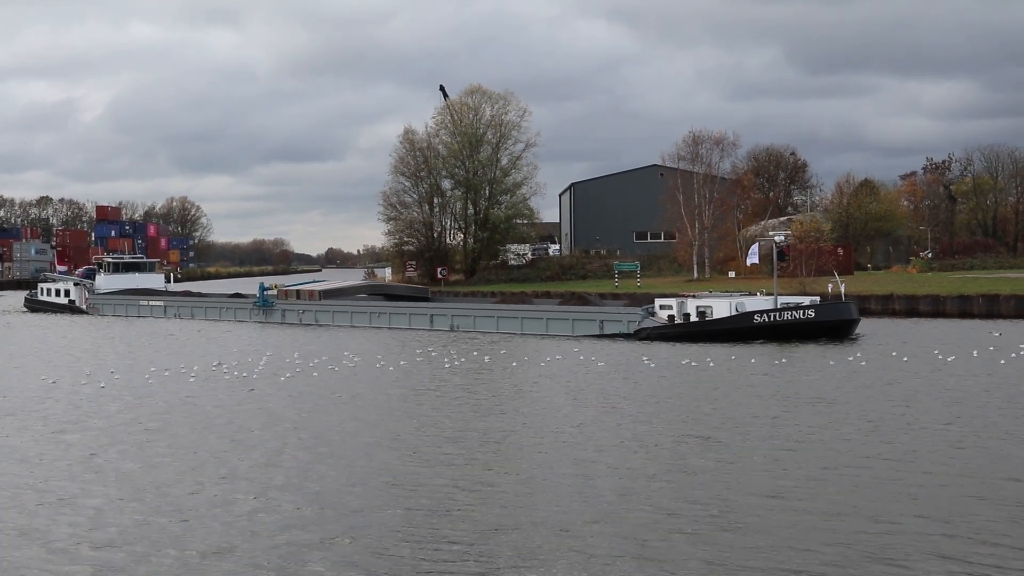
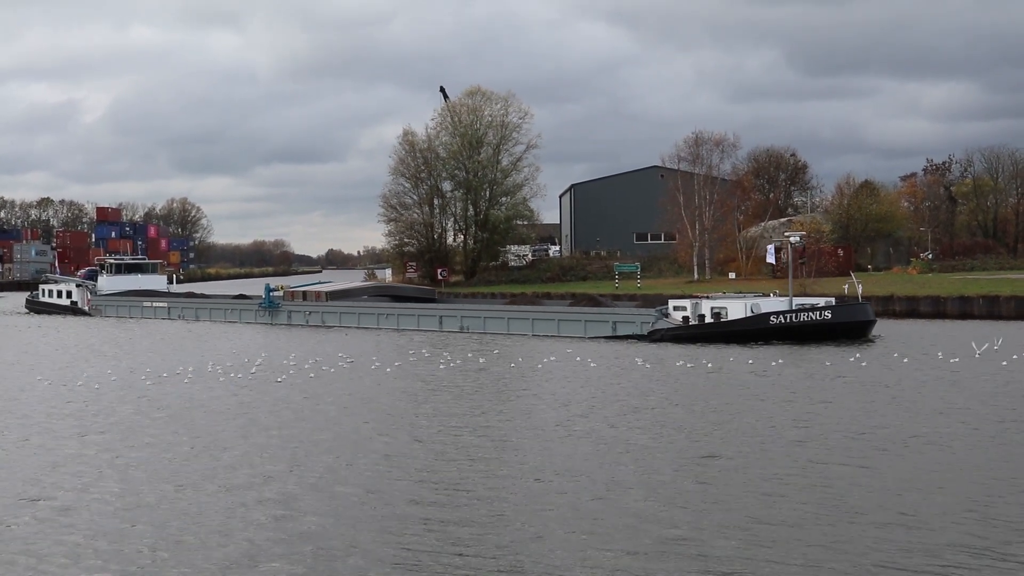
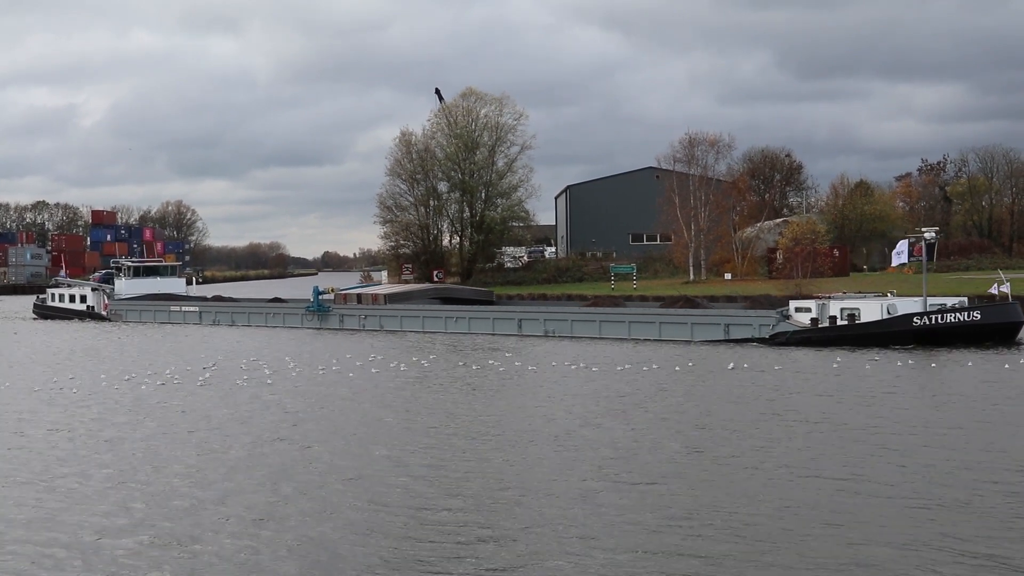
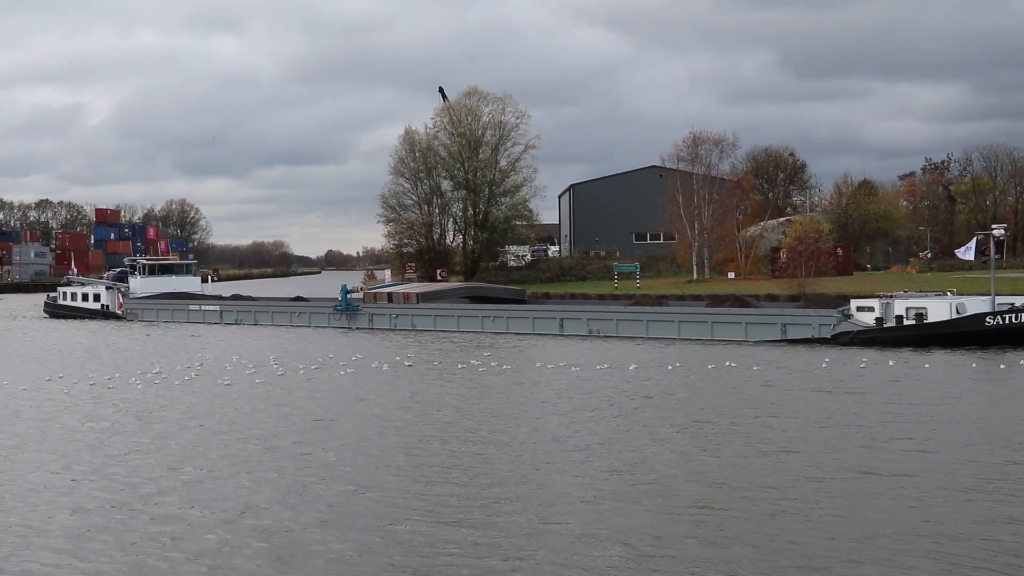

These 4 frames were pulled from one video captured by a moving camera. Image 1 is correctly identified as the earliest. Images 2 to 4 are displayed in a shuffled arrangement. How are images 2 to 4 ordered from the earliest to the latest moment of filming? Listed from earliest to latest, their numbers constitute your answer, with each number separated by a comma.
2, 3, 4
